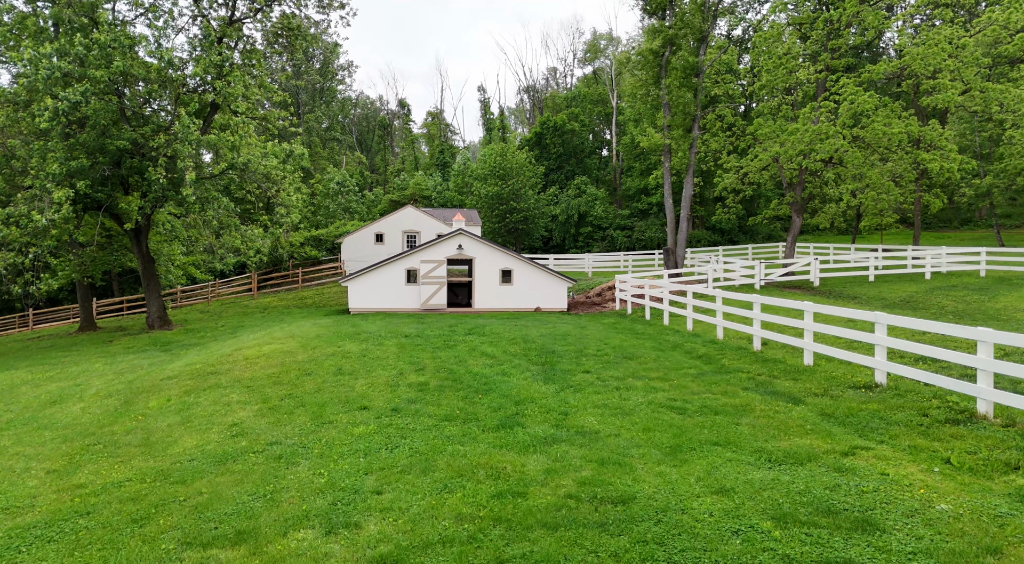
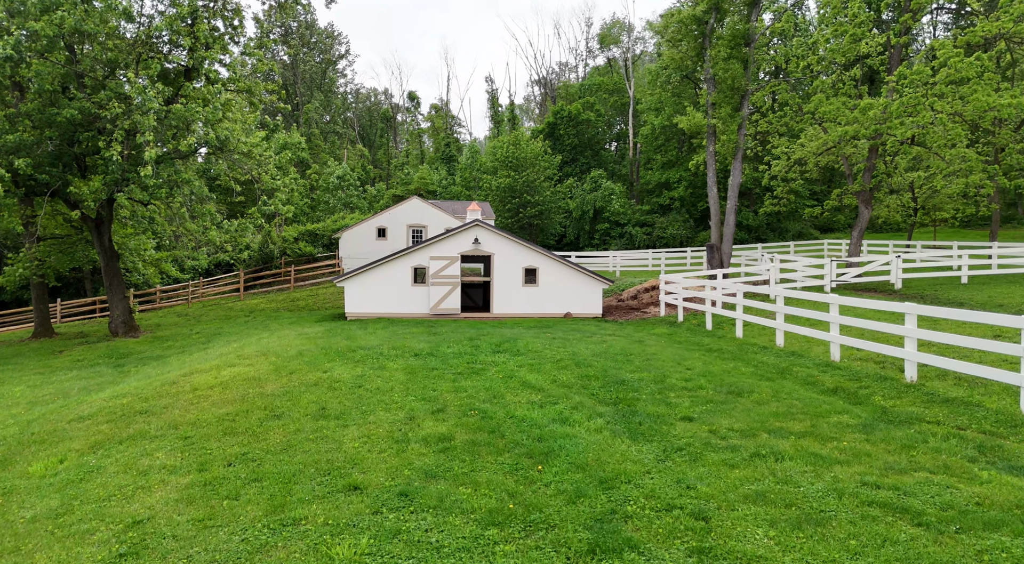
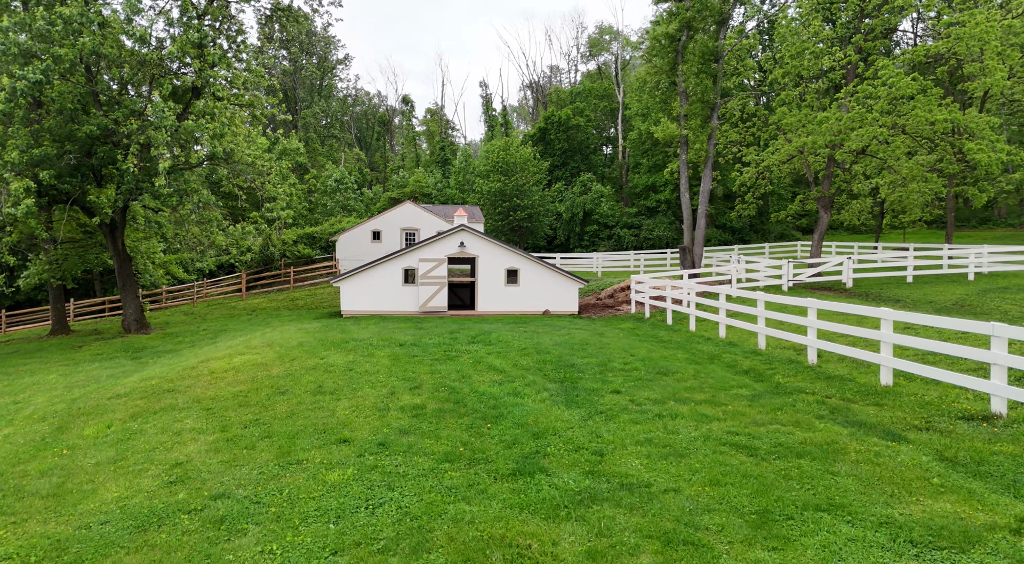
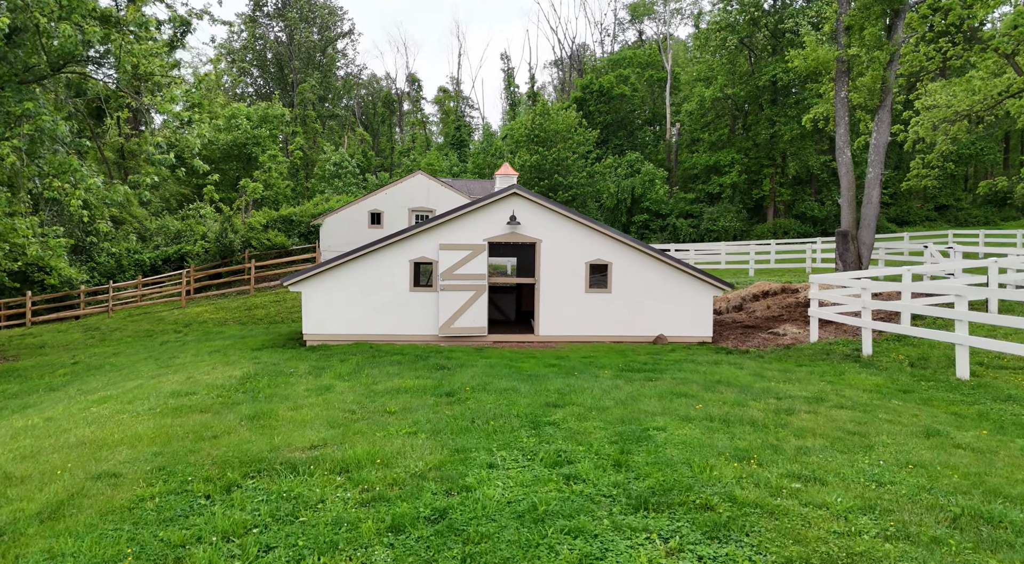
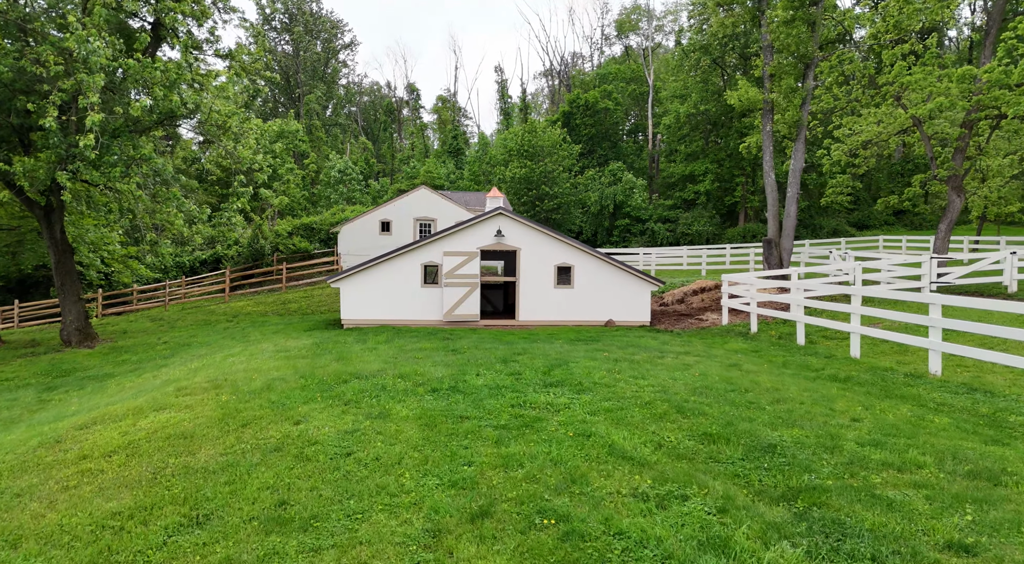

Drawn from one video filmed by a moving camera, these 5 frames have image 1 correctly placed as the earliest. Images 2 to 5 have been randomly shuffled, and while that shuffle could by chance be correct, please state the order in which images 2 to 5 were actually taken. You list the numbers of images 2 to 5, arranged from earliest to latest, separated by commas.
3, 2, 5, 4
